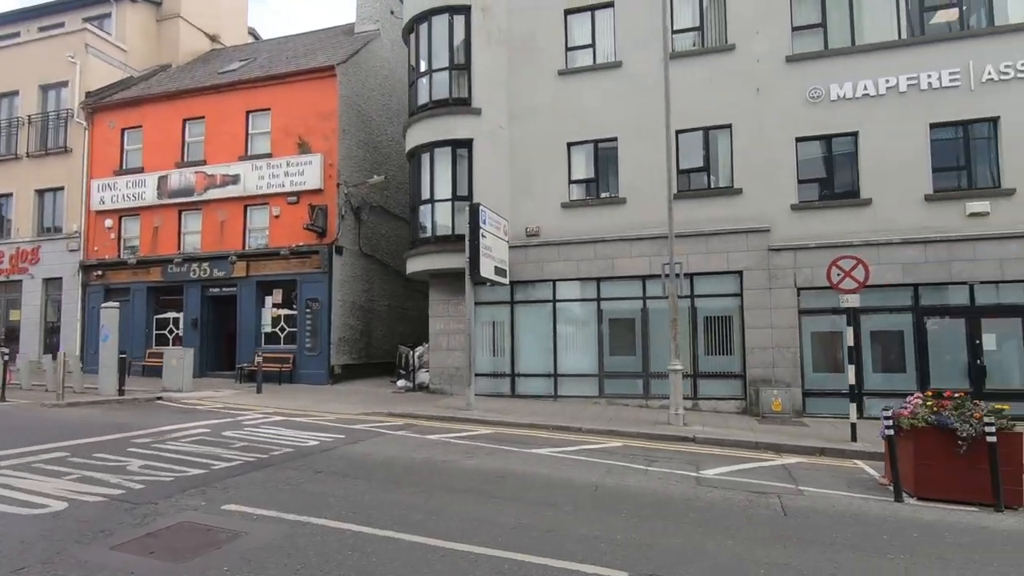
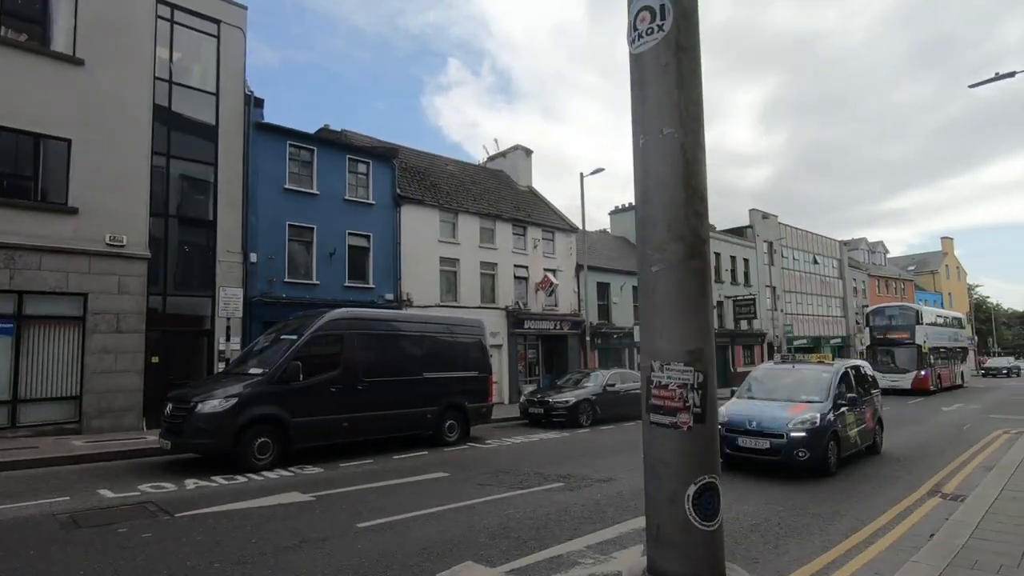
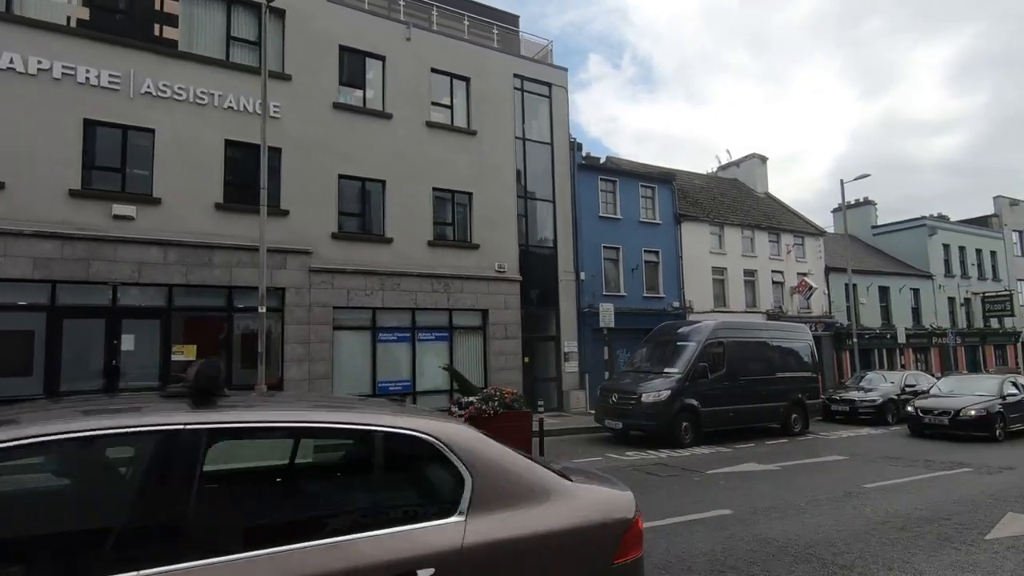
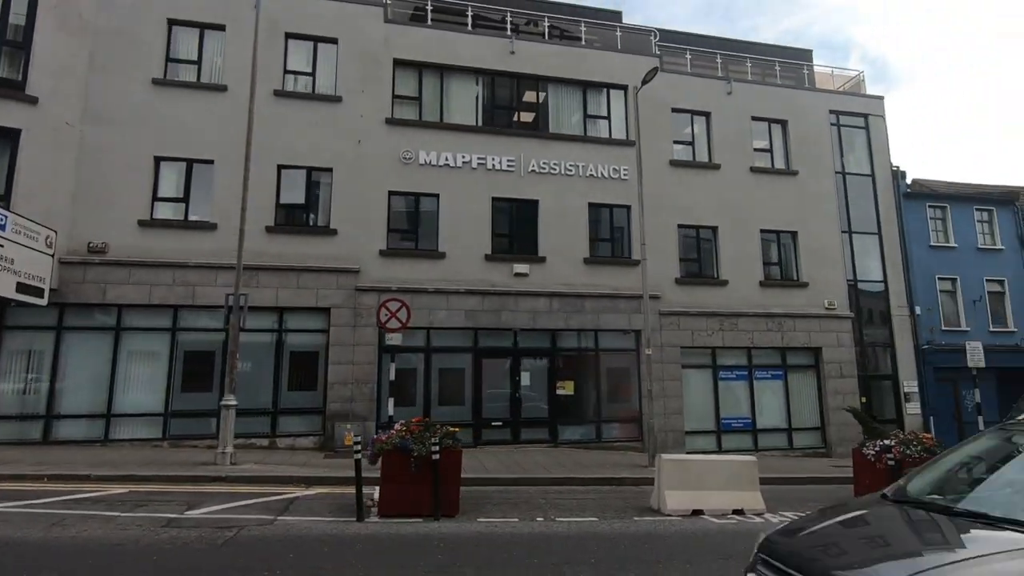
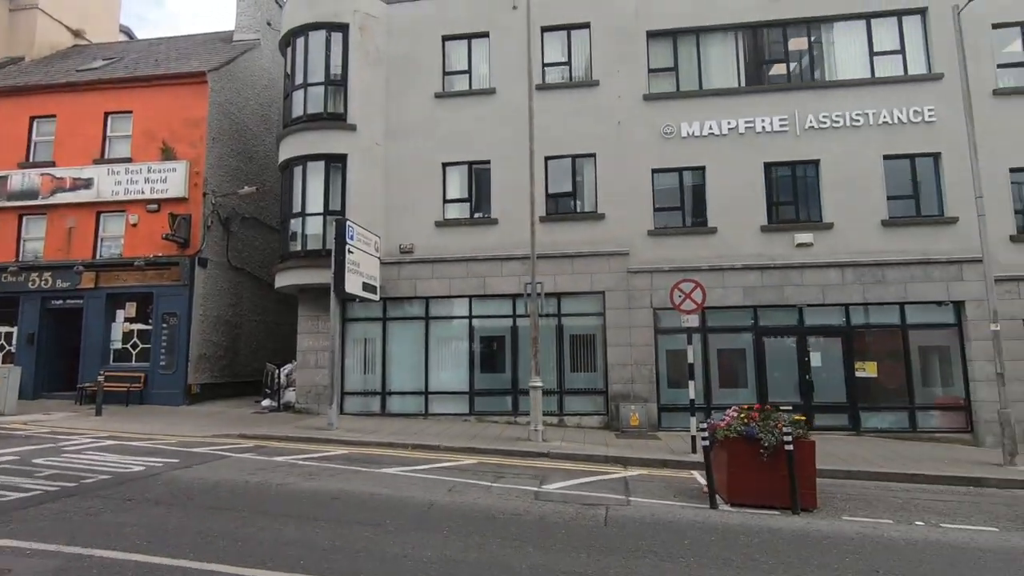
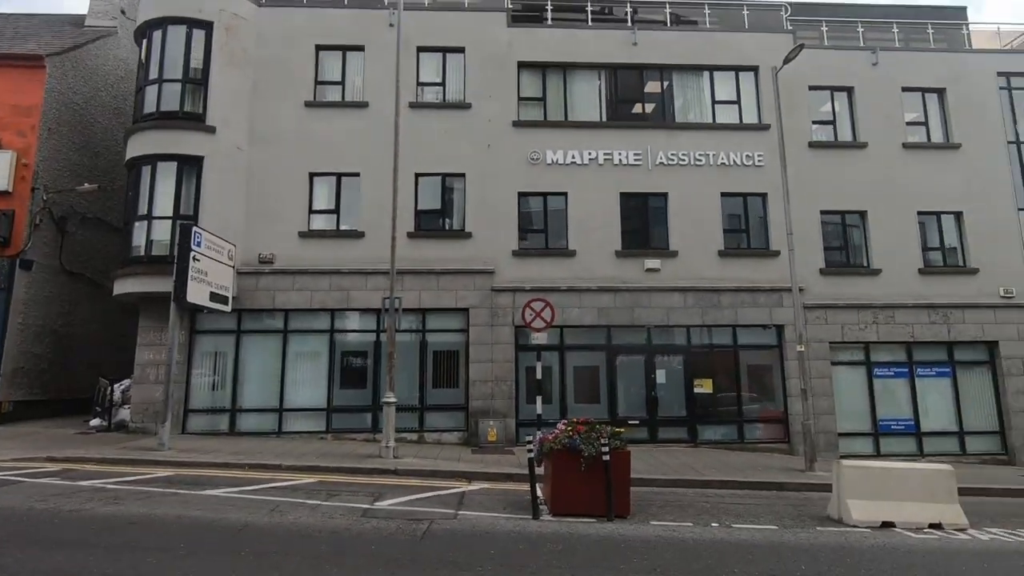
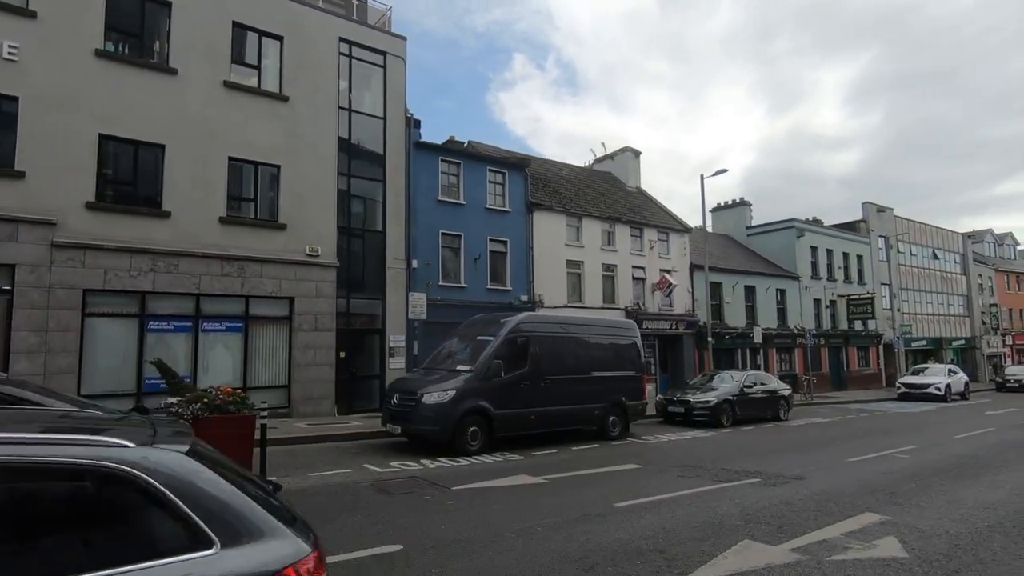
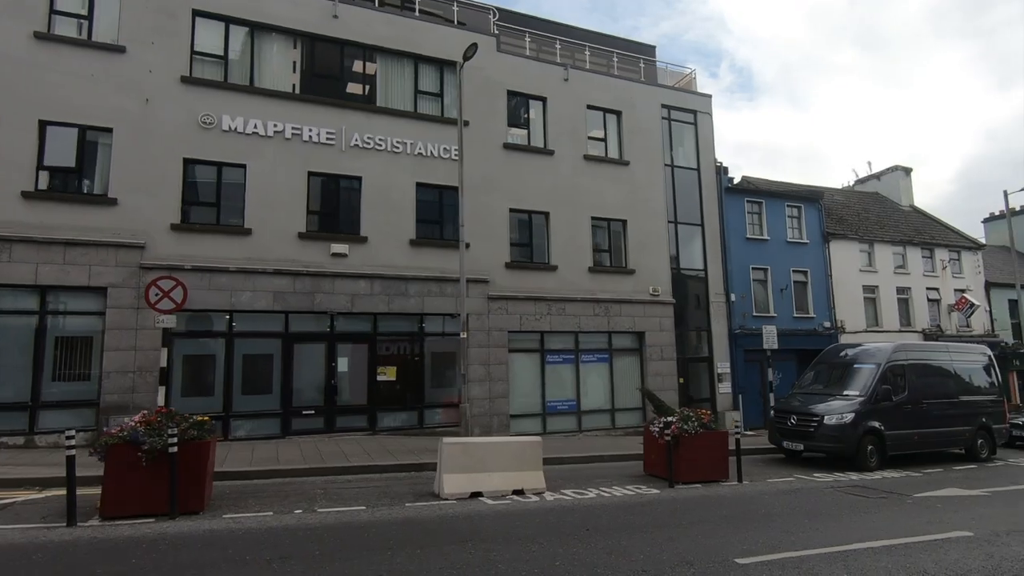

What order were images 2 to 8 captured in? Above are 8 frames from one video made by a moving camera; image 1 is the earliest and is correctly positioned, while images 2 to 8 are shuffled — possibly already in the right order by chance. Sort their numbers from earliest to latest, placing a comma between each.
5, 6, 4, 8, 3, 7, 2
